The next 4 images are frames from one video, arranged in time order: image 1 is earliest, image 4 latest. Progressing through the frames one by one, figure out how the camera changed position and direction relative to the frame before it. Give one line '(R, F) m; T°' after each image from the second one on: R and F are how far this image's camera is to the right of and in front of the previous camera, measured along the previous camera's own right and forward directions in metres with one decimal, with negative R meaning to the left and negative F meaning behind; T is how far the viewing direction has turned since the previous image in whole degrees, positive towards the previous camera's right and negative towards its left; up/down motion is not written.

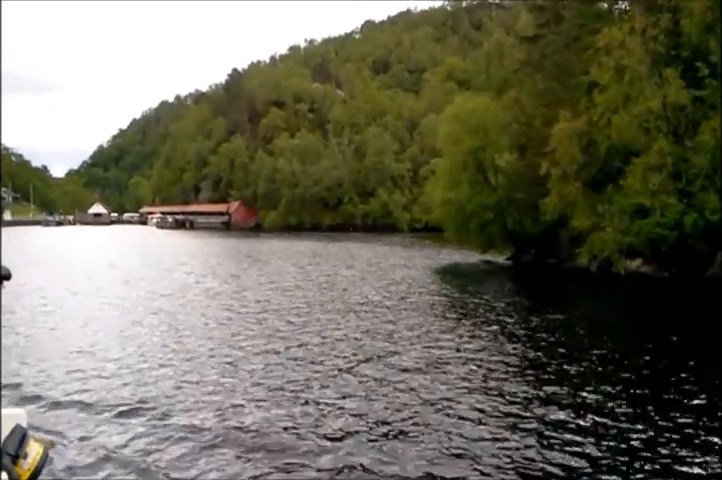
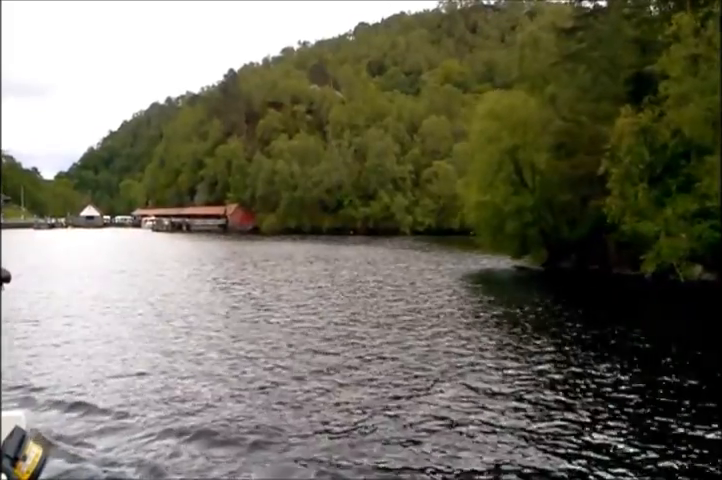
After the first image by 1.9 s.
(-0.7, +1.0) m; +1°
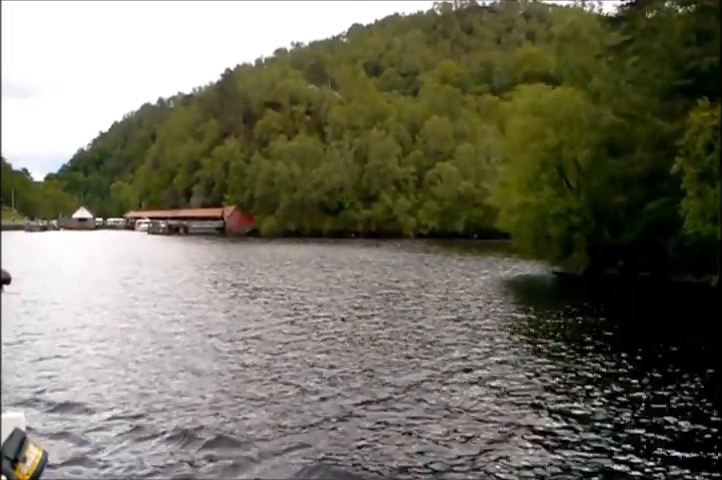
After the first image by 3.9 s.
(-0.7, +1.0) m; +1°
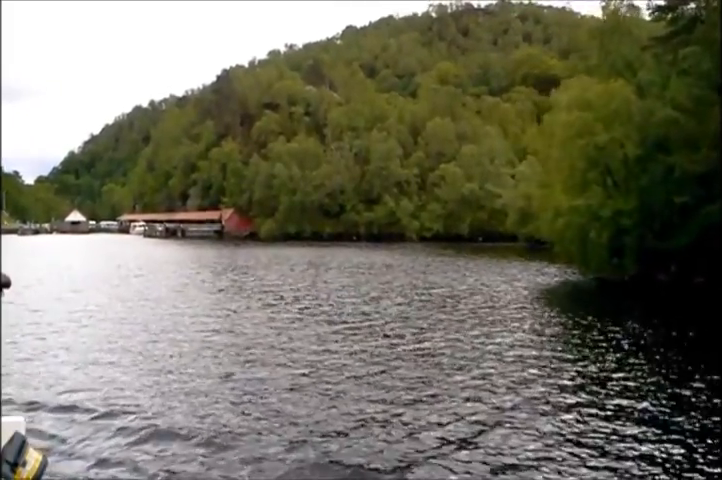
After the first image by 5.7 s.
(-0.7, +0.9) m; +1°
